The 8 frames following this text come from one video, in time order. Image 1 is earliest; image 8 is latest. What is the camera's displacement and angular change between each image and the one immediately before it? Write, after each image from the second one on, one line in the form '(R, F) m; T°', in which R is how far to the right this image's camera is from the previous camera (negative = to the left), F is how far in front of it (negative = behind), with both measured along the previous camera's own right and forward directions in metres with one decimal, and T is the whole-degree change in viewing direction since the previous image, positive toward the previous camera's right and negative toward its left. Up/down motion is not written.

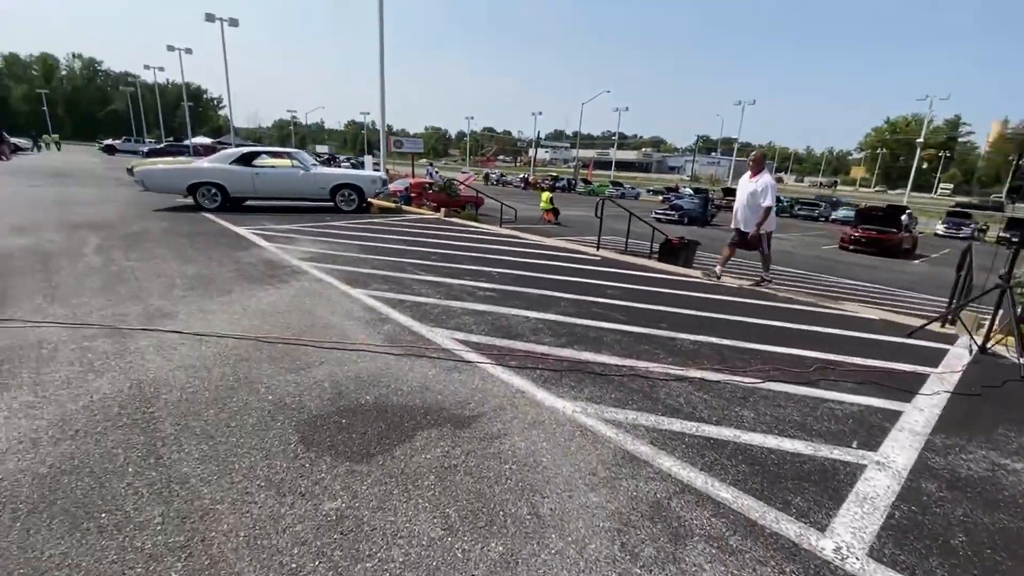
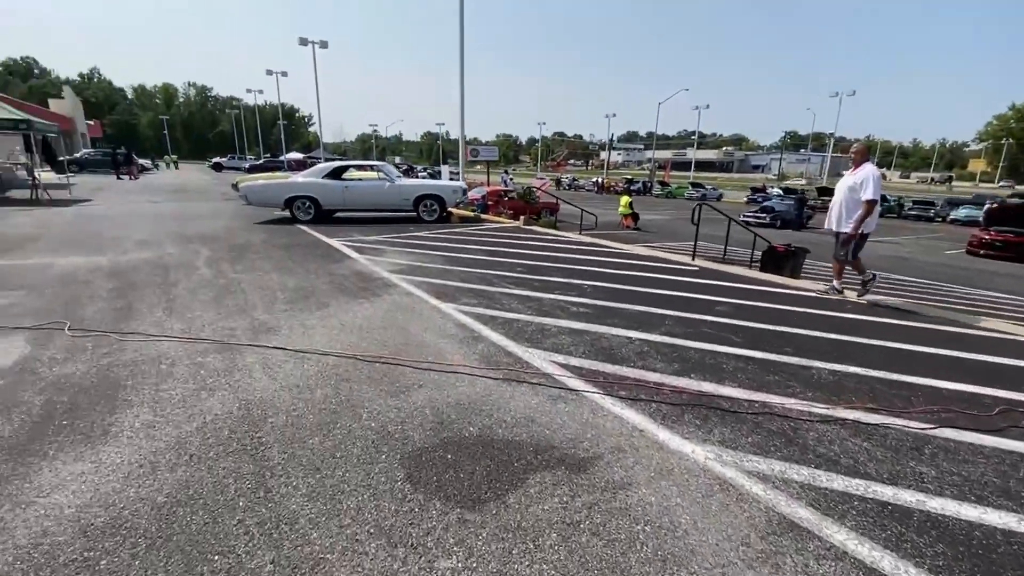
(-0.3, +0.3) m; -8°
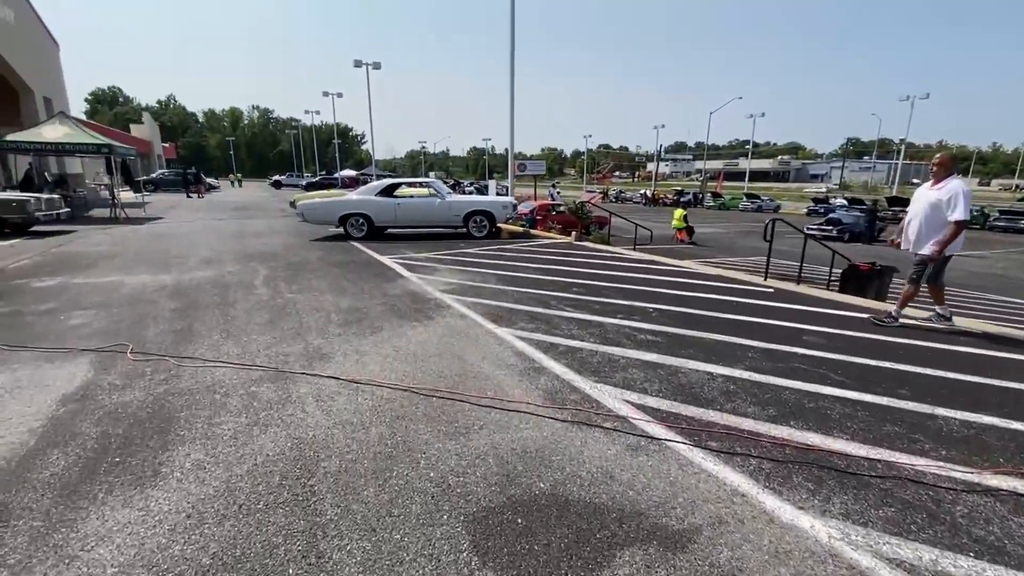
(-0.2, +0.3) m; -5°
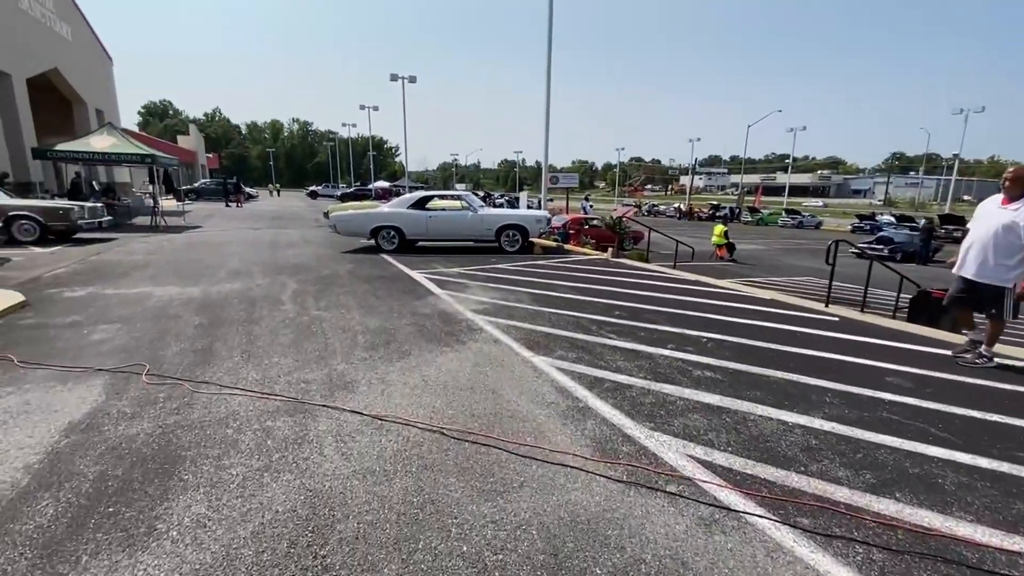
(-0.1, +0.4) m; -3°
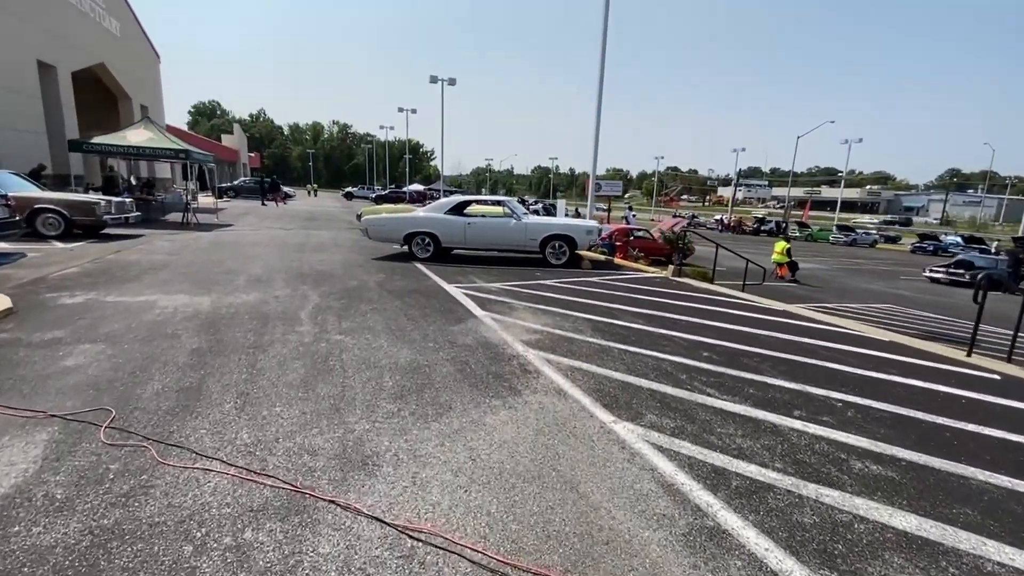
(-0.4, +1.2) m; -3°
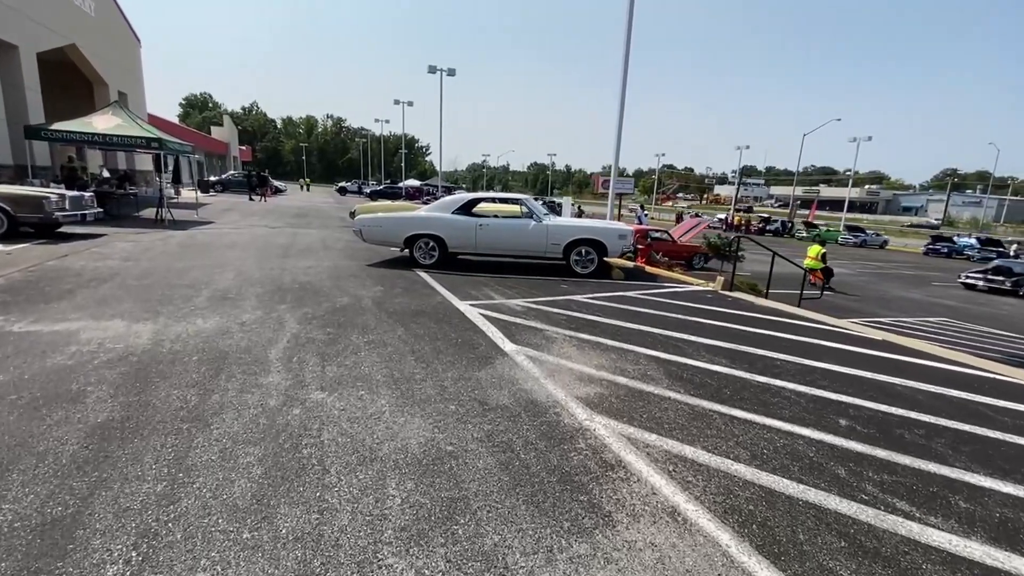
(-0.5, +1.6) m; +1°
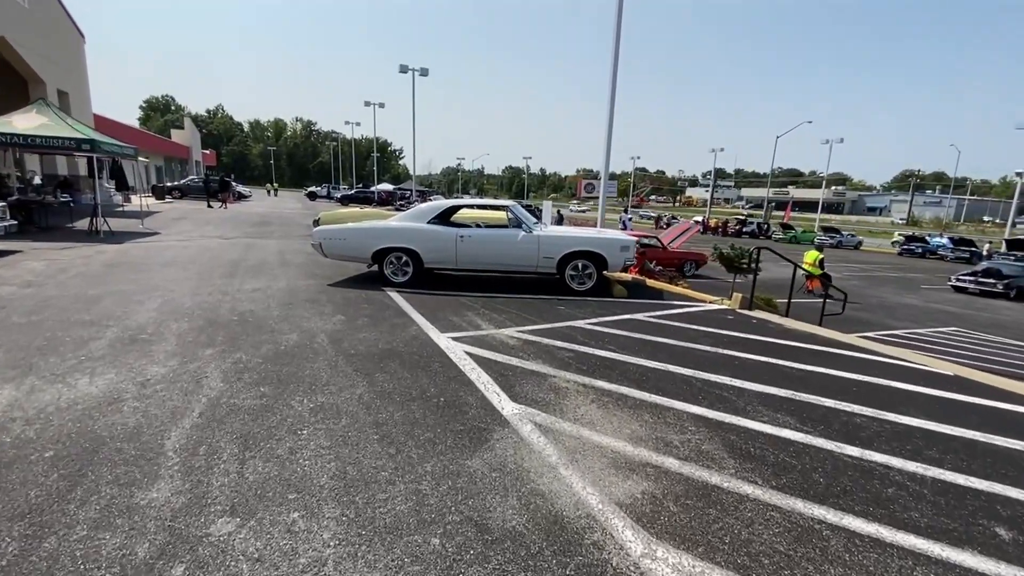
(-0.2, +1.3) m; +3°
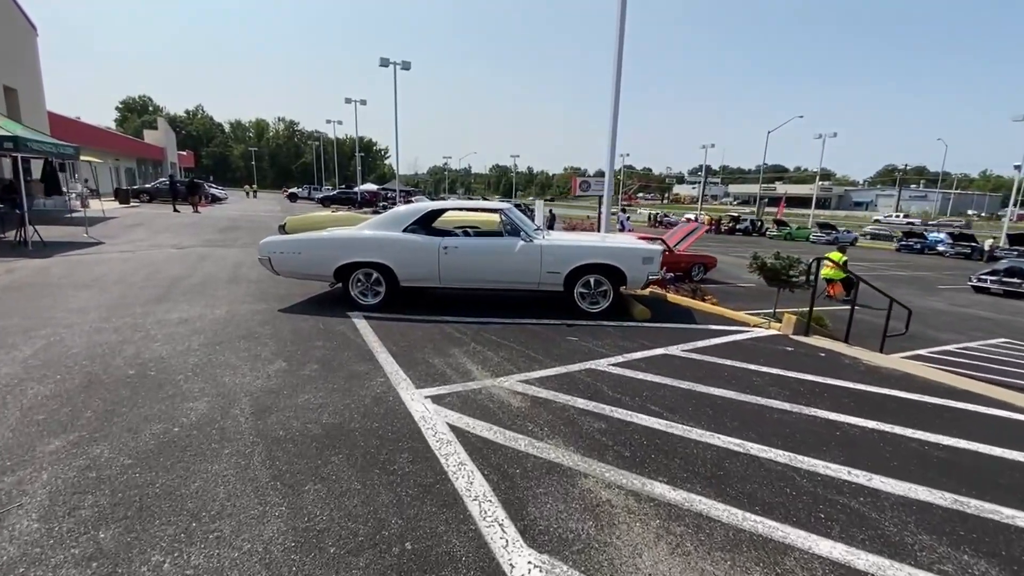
(-0.1, +1.6) m; +1°
